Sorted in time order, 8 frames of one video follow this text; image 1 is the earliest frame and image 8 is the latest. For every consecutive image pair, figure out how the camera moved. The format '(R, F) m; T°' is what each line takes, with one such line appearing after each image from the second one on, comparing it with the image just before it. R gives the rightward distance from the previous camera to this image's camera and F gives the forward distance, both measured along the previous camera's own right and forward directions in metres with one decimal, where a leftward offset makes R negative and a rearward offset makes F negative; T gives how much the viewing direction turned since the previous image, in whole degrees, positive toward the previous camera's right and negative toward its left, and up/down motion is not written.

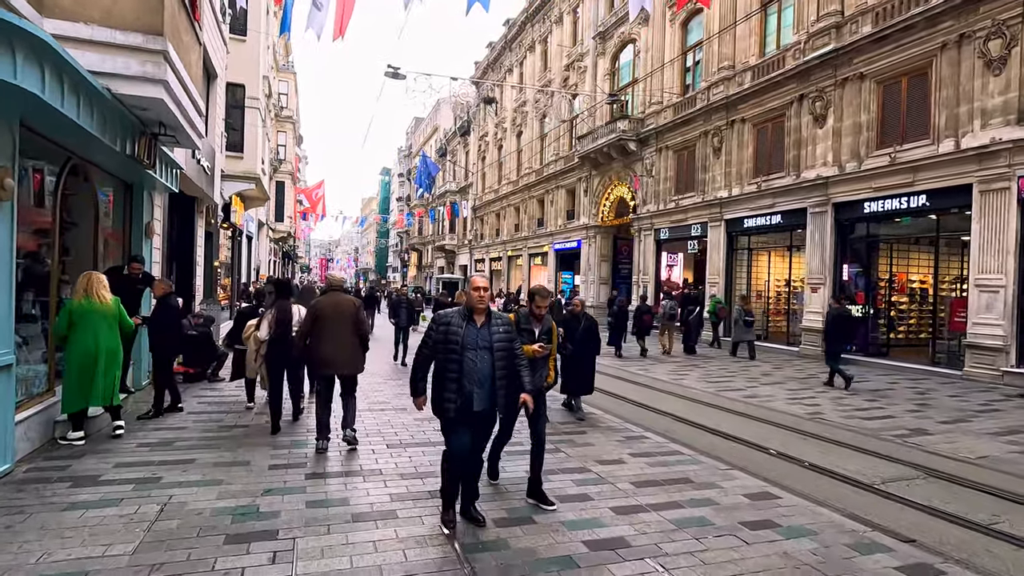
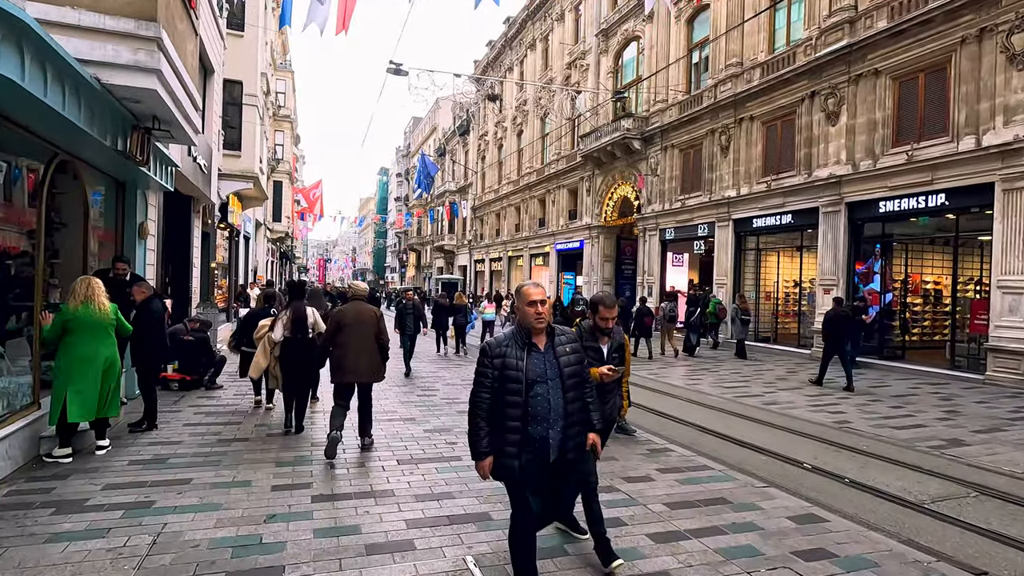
(-0.2, +0.4) m; 0°
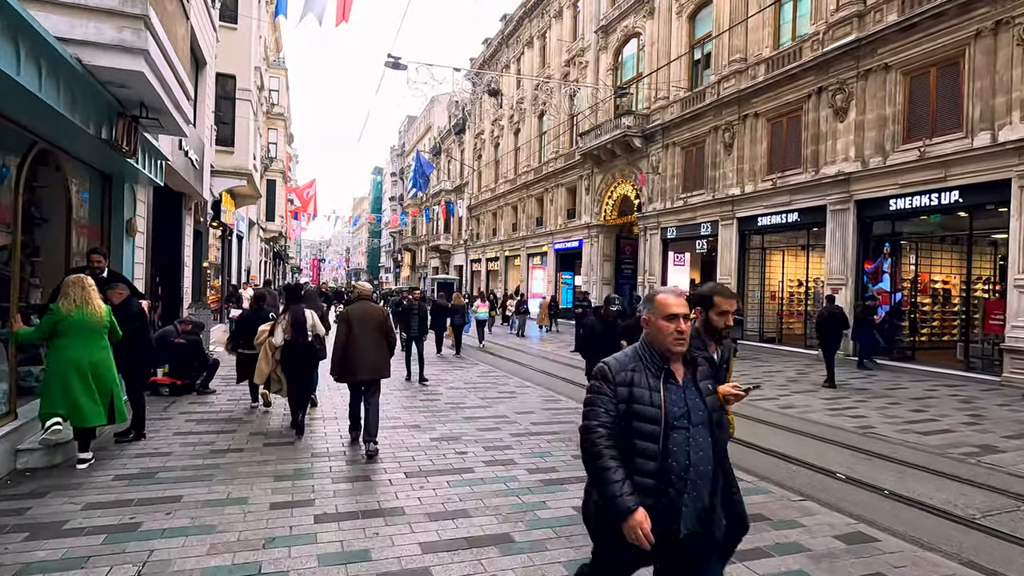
(-0.2, +0.4) m; +1°
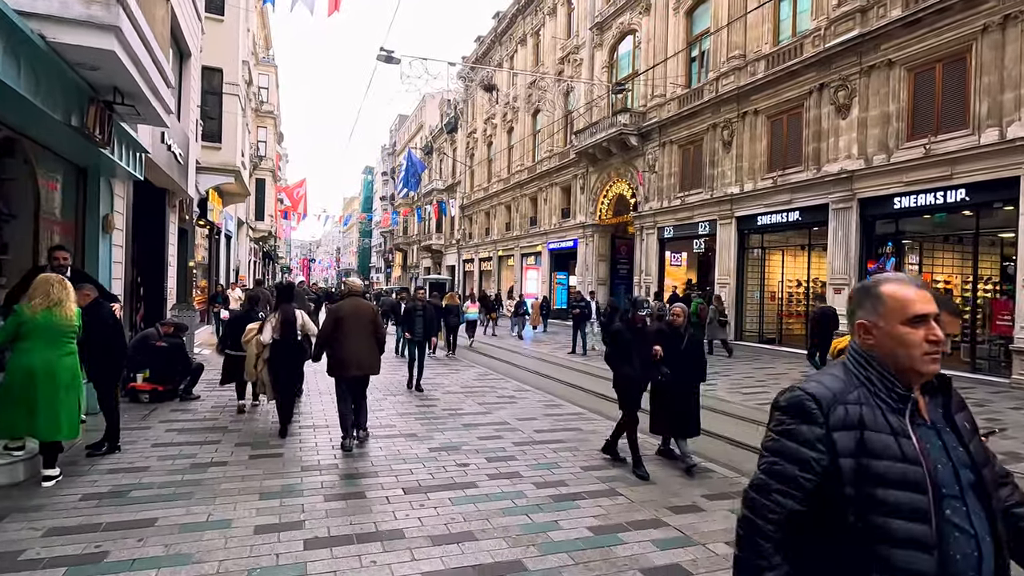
(-0.1, +0.4) m; +1°
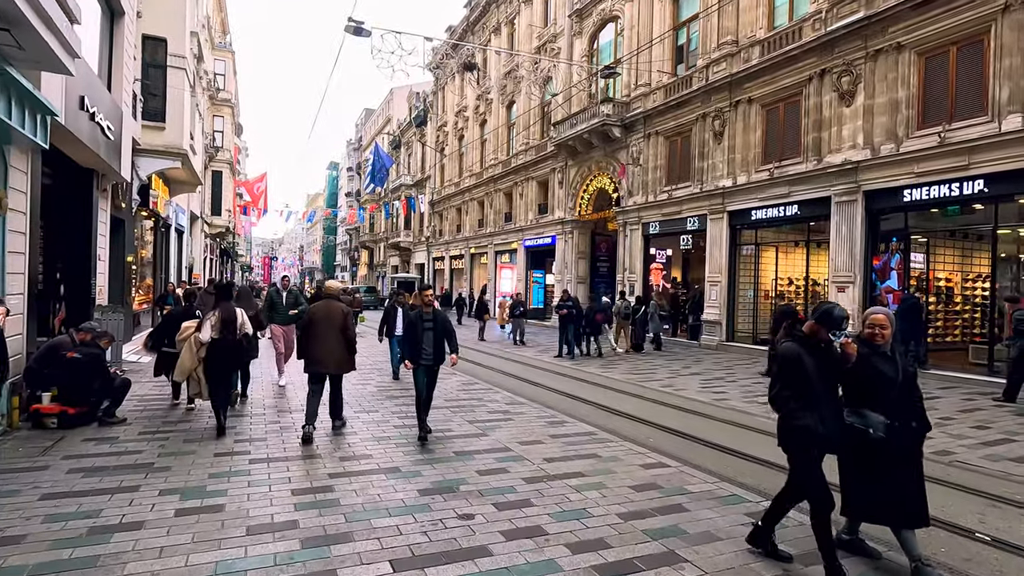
(-0.4, +1.4) m; +3°
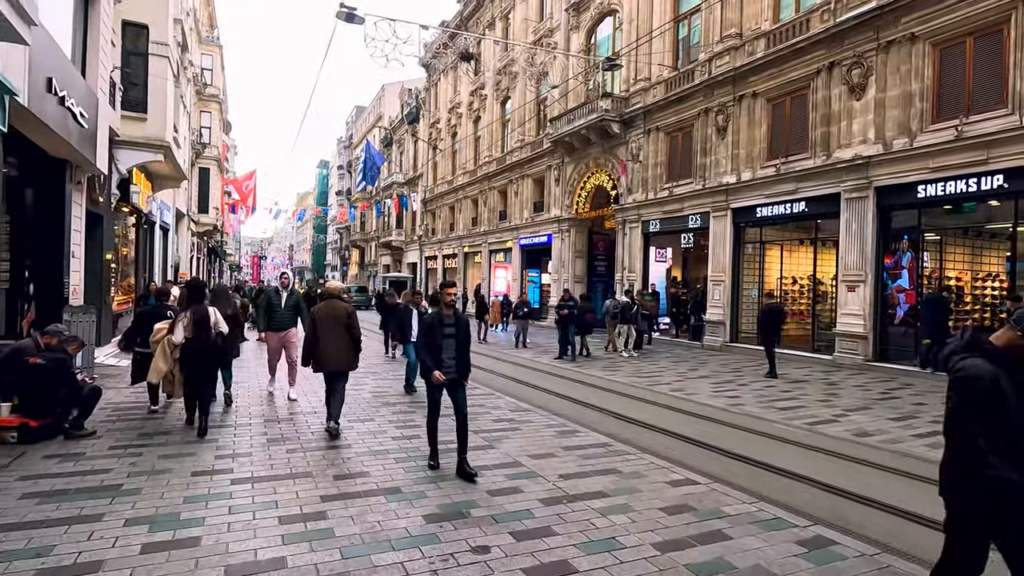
(-0.2, +0.6) m; +1°
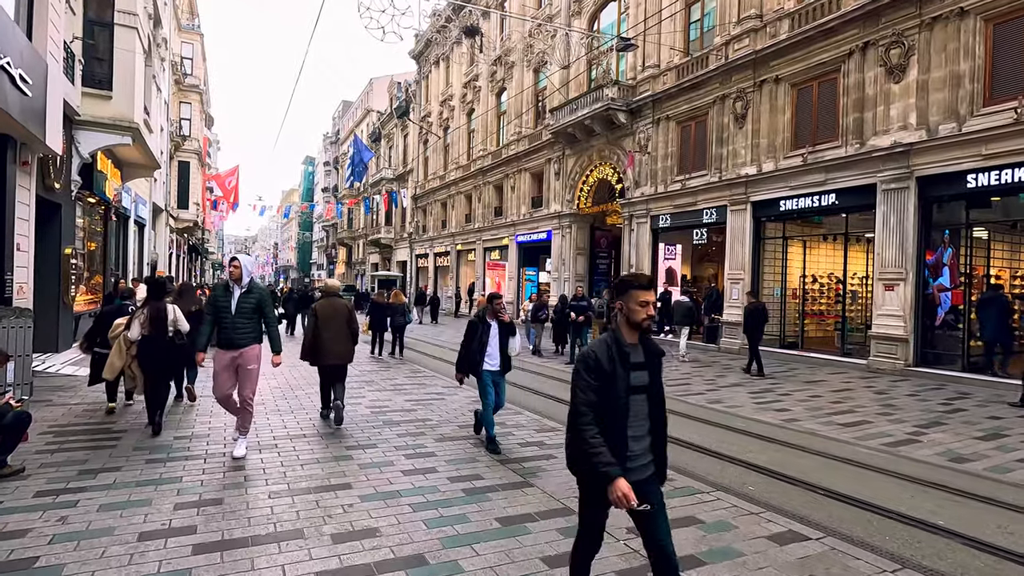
(-0.5, +1.3) m; +1°
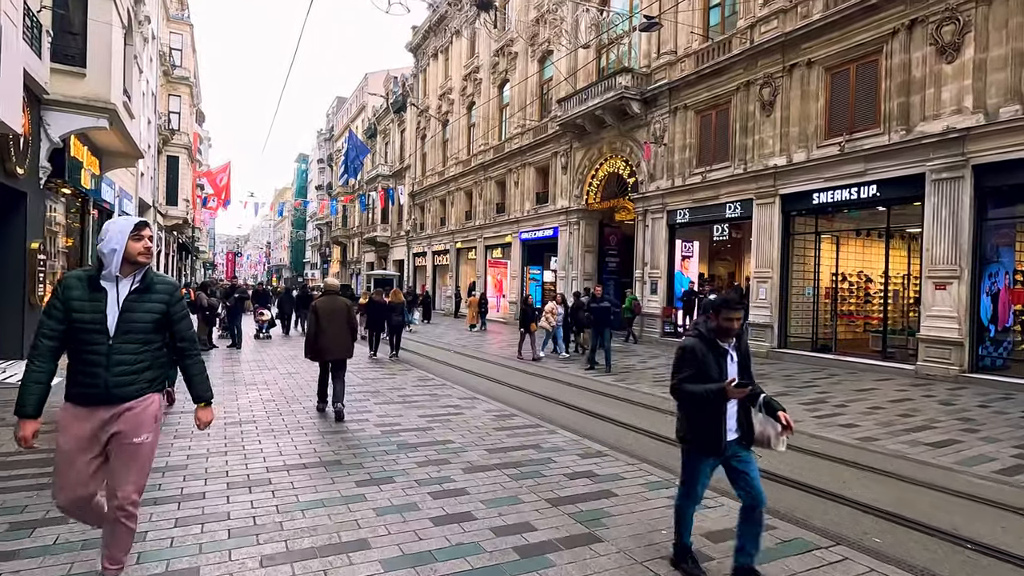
(-0.5, +1.2) m; +1°
